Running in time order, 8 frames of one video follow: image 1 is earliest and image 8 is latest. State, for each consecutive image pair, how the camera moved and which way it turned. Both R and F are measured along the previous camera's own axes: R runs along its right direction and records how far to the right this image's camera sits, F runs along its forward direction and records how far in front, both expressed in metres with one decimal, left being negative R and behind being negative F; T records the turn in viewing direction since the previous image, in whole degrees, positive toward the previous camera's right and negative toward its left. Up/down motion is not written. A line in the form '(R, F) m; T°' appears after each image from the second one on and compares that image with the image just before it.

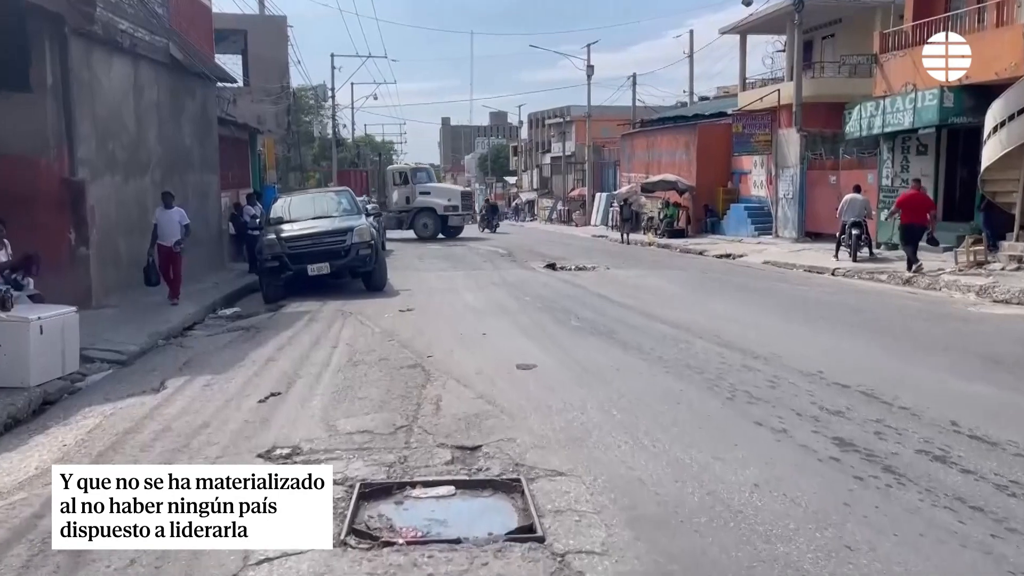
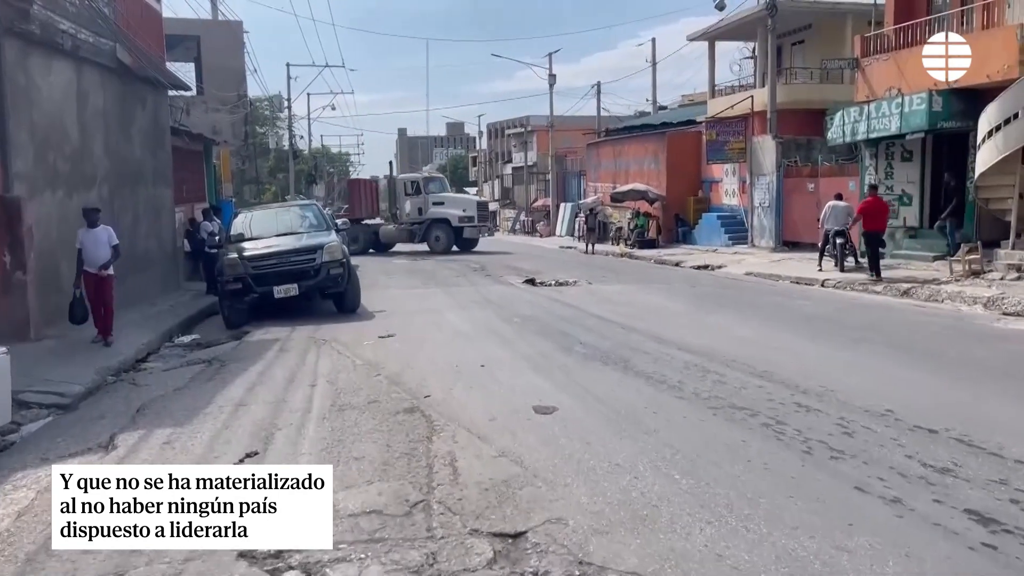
(-0.4, +1.1) m; +3°
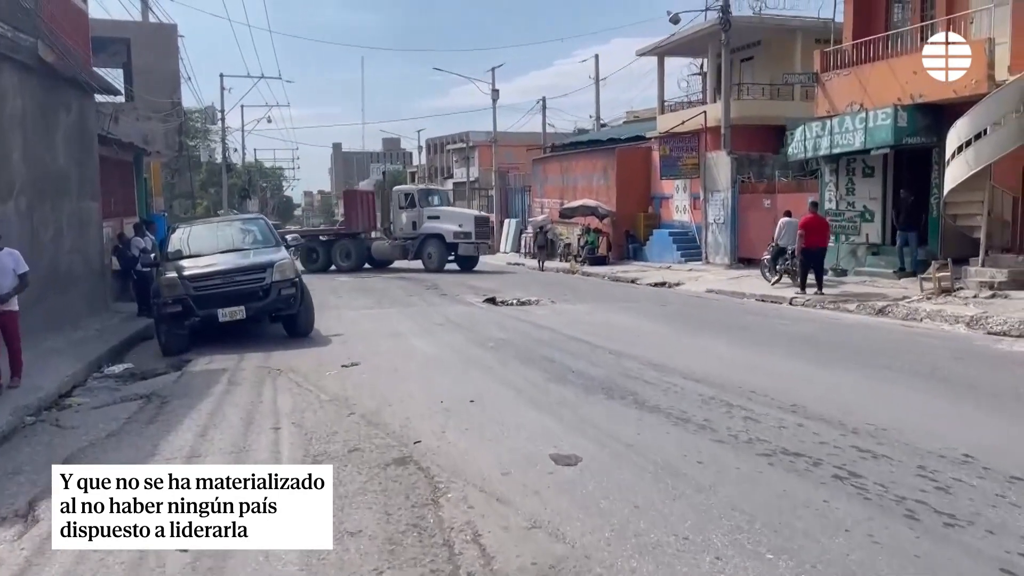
(-0.5, +1.0) m; +4°
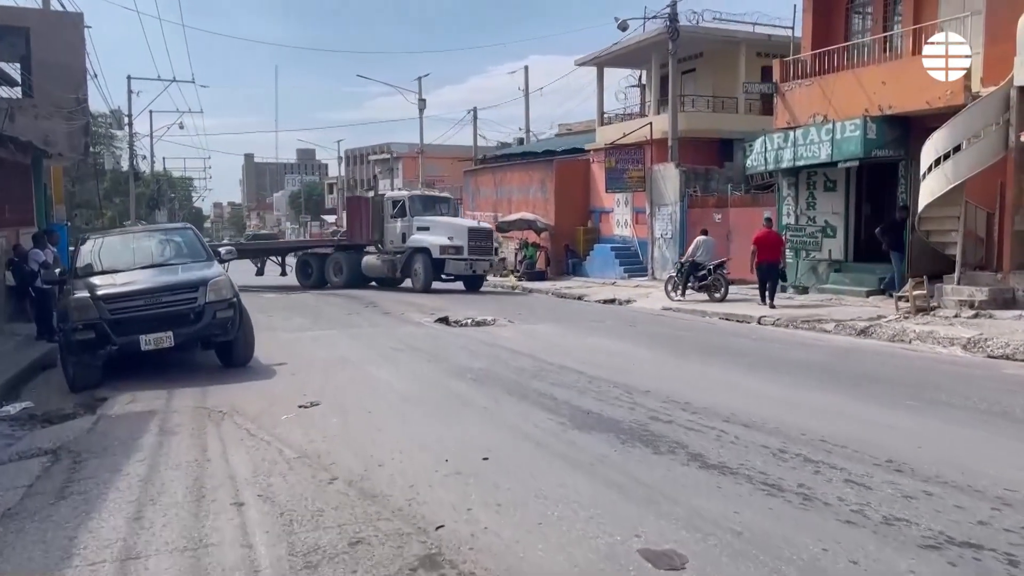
(-0.8, +1.5) m; +6°
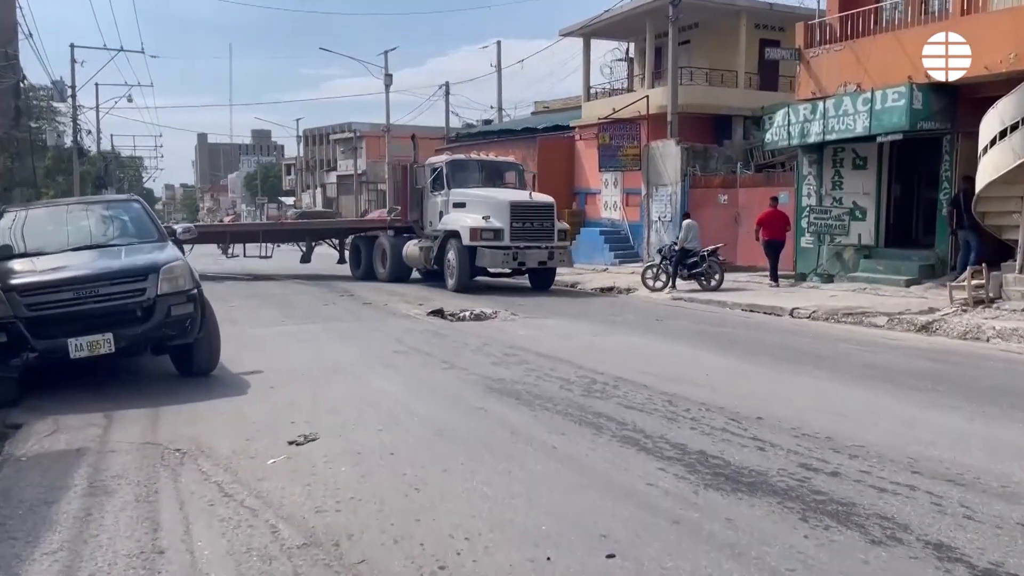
(-0.8, +2.3) m; +3°
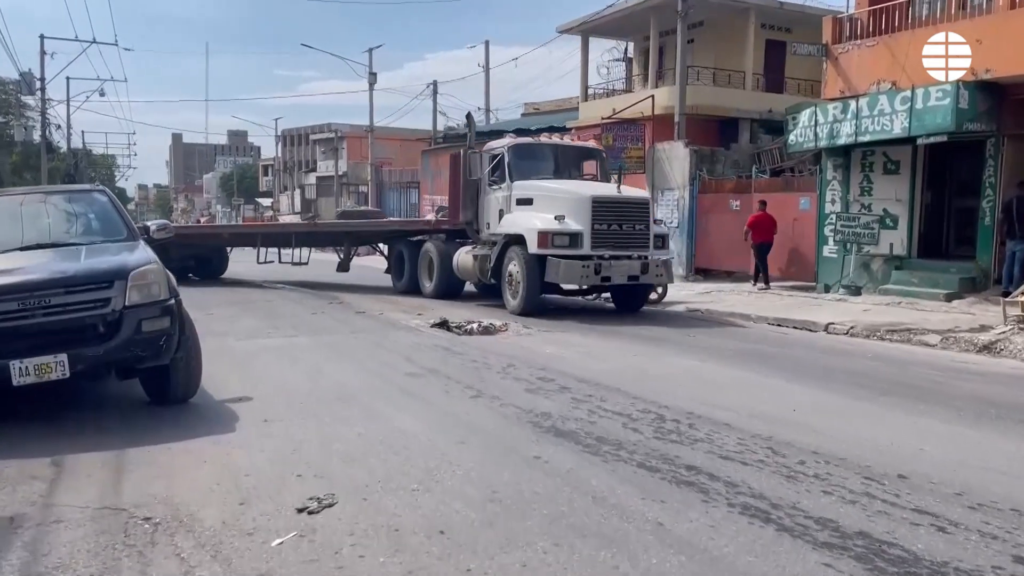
(-0.6, +1.5) m; +2°
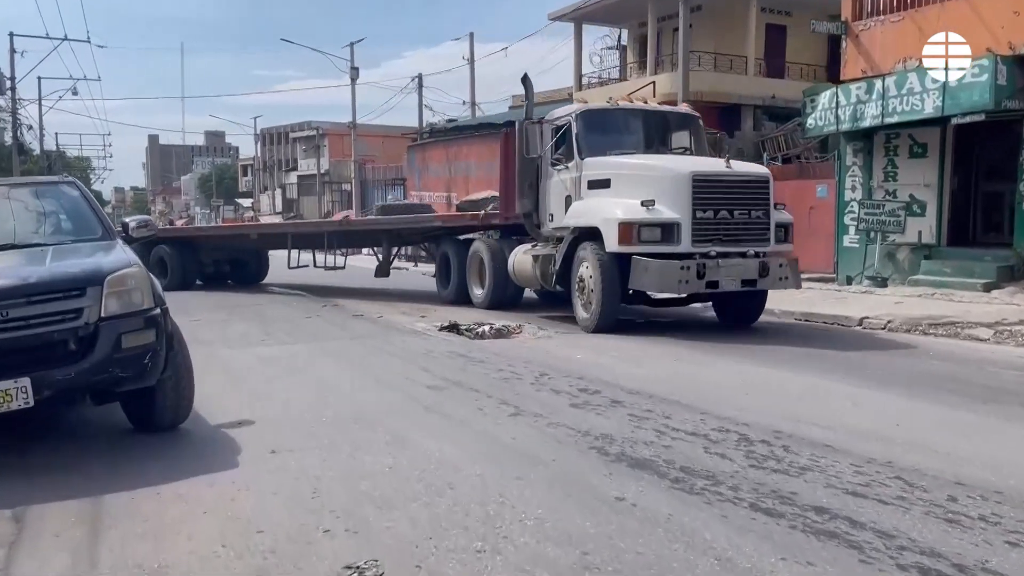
(-0.5, +1.1) m; +1°
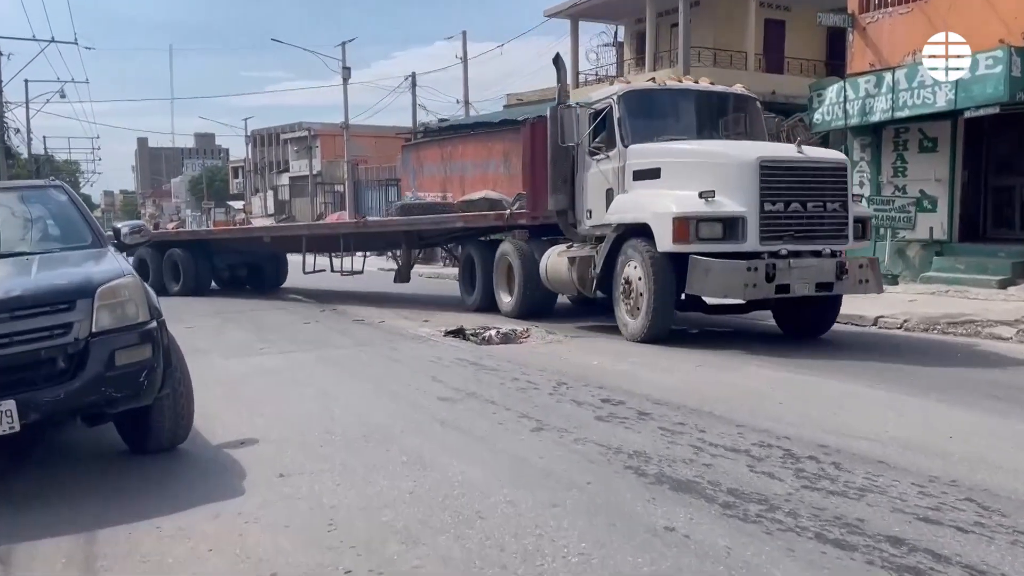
(-0.2, +0.4) m; +1°
